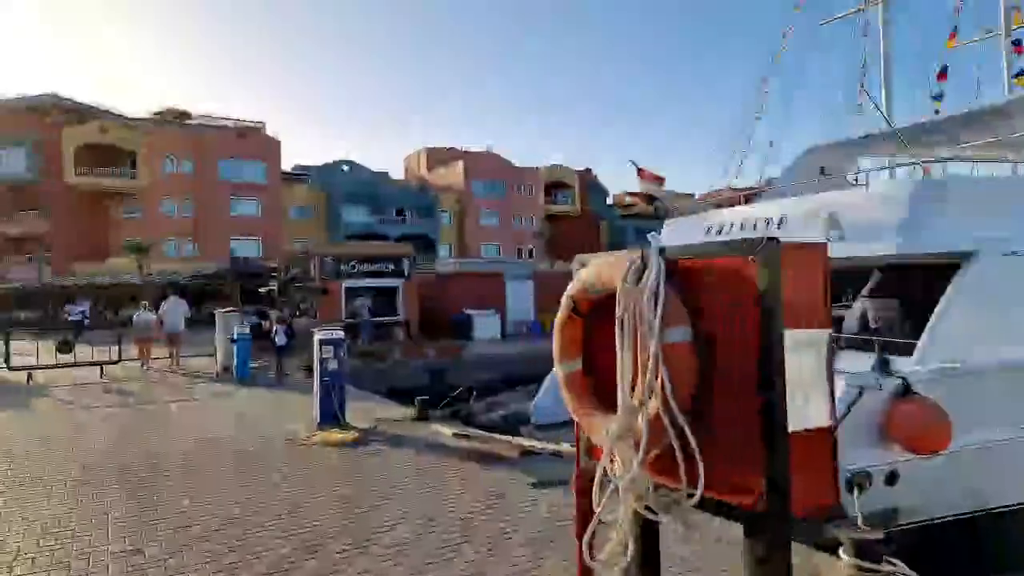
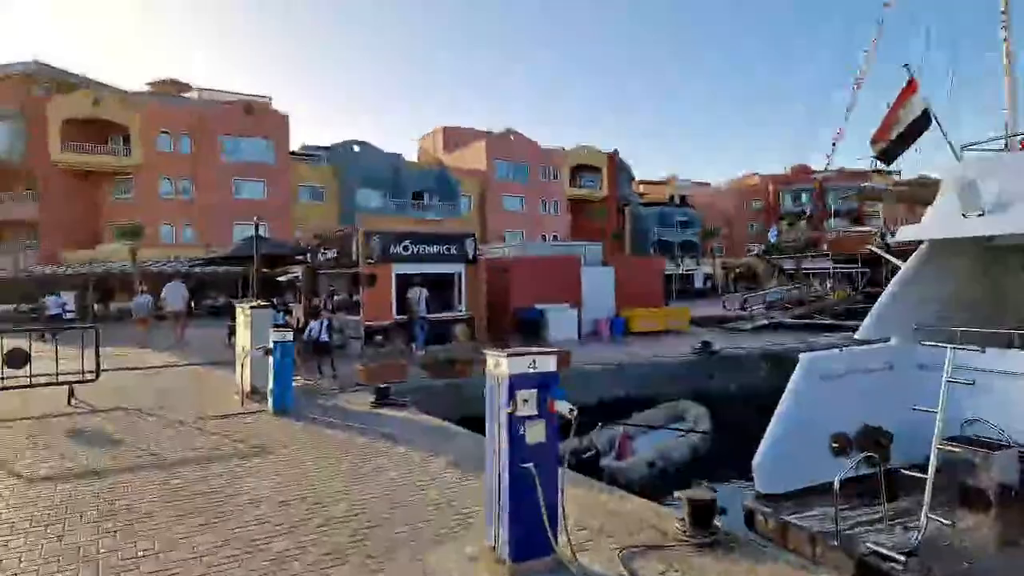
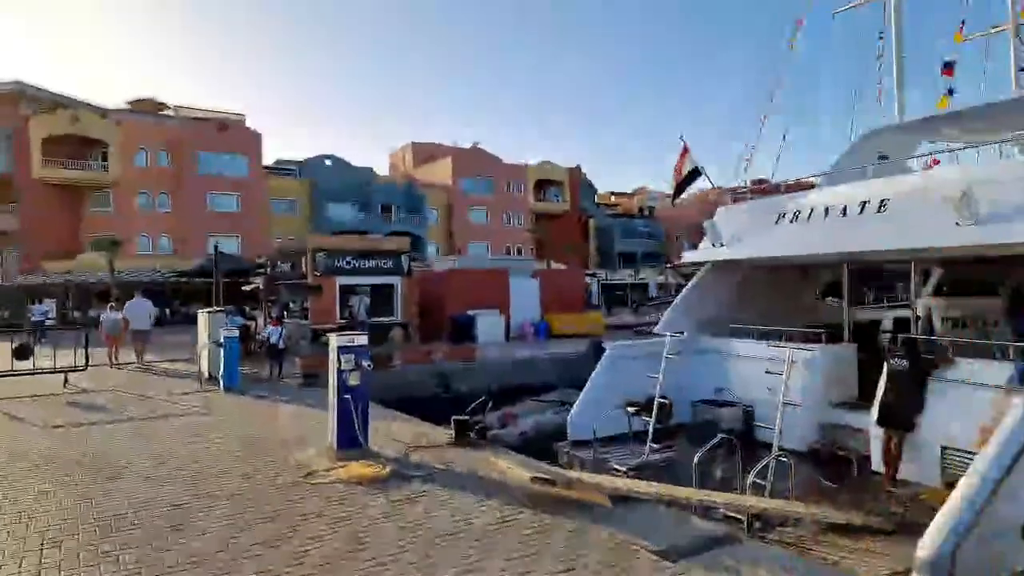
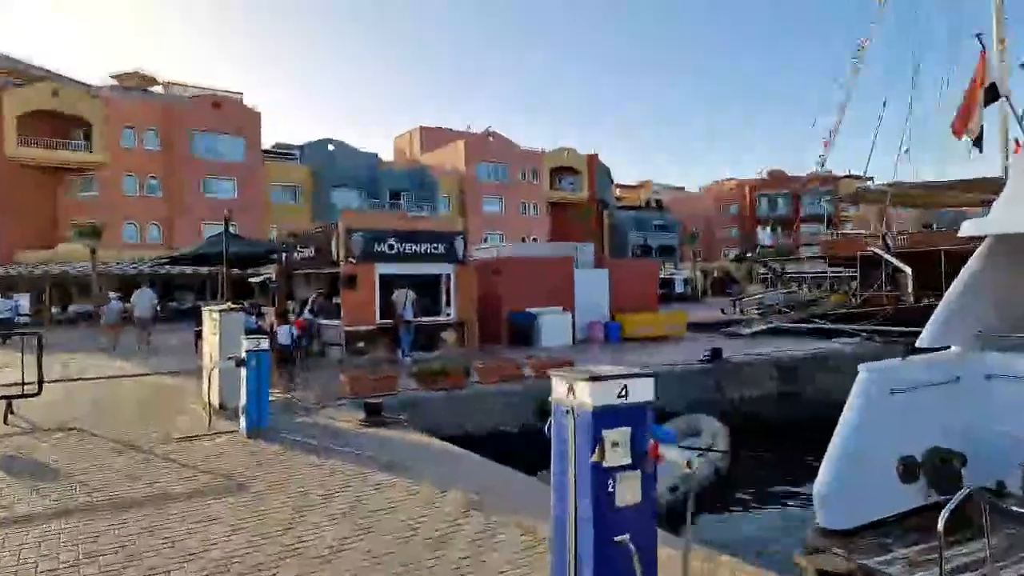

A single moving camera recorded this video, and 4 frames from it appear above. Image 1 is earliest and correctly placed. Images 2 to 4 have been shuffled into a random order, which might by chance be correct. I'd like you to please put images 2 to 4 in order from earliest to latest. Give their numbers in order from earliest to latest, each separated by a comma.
3, 2, 4
